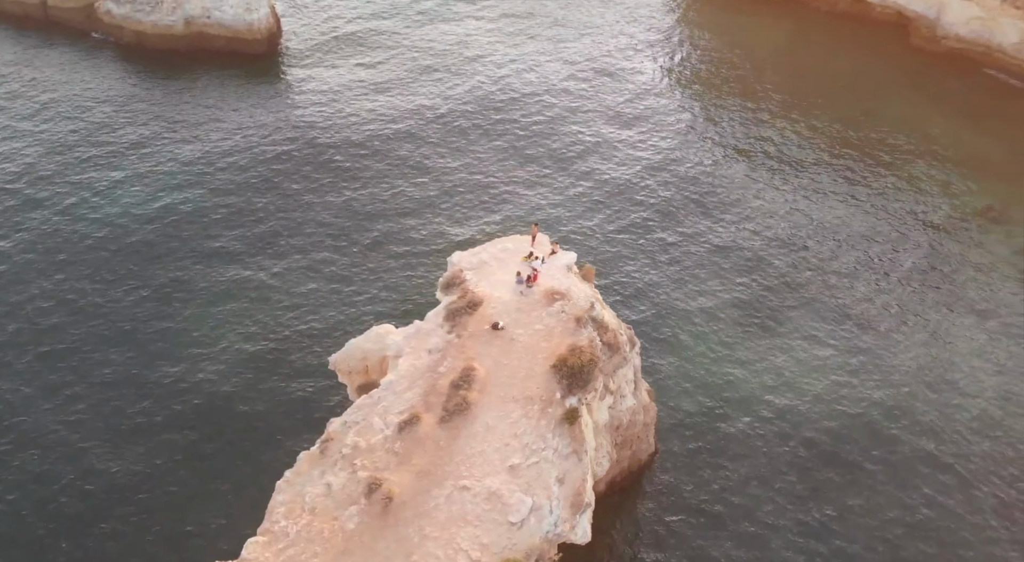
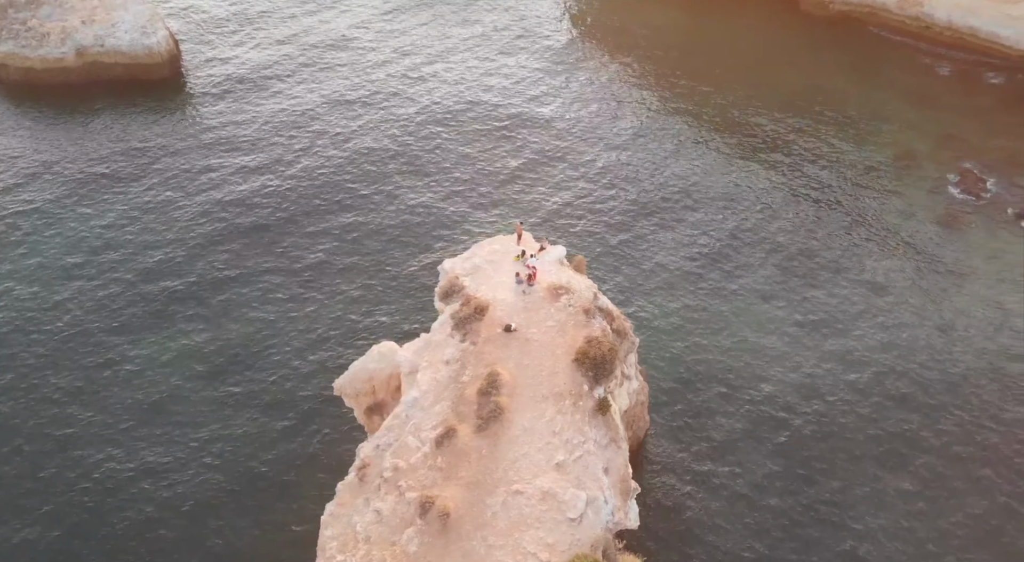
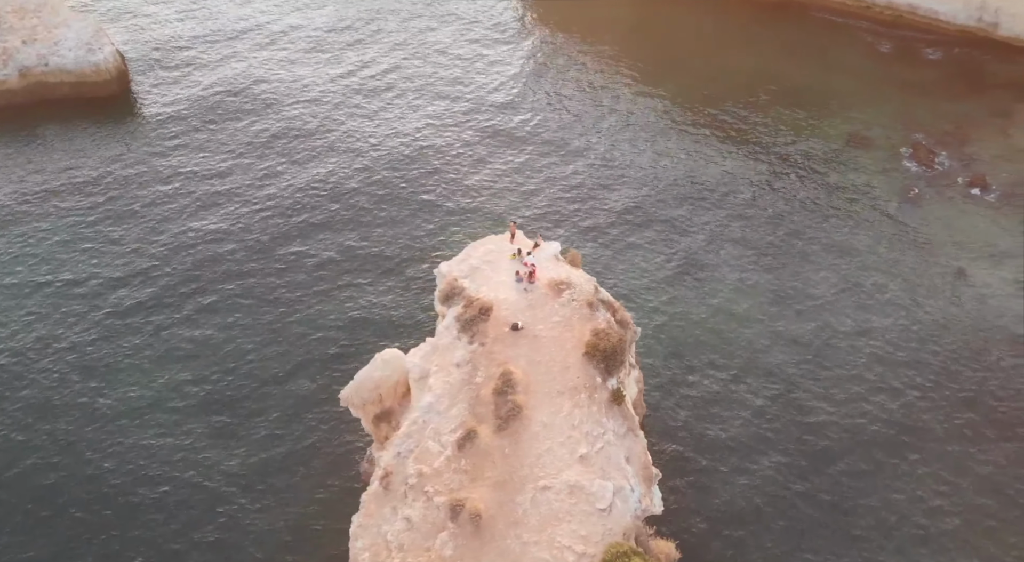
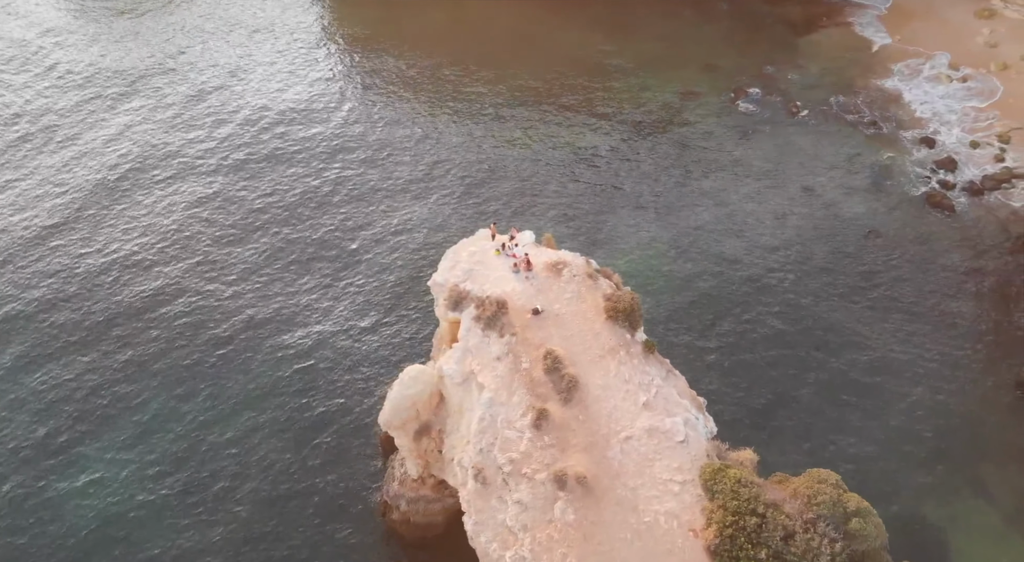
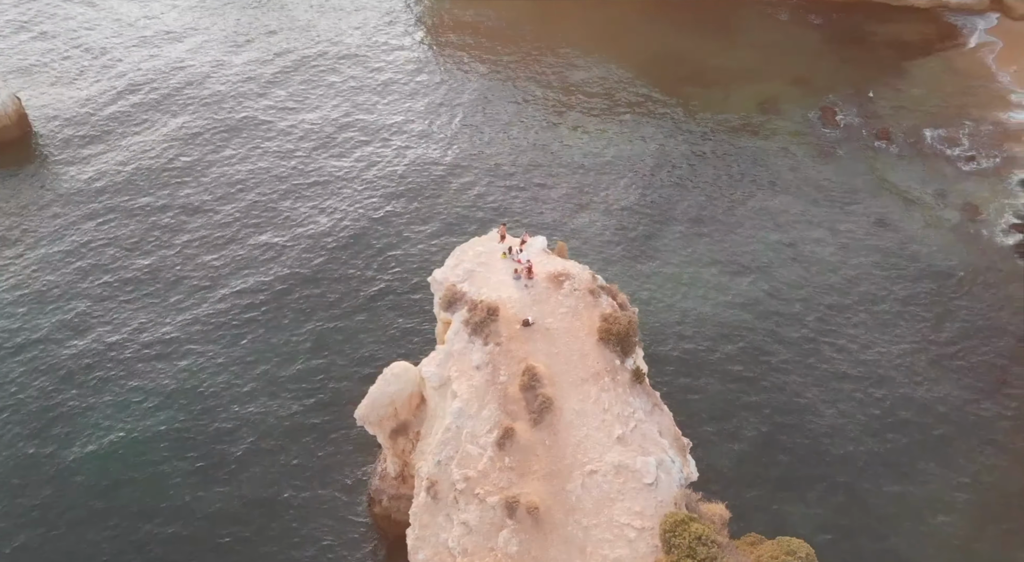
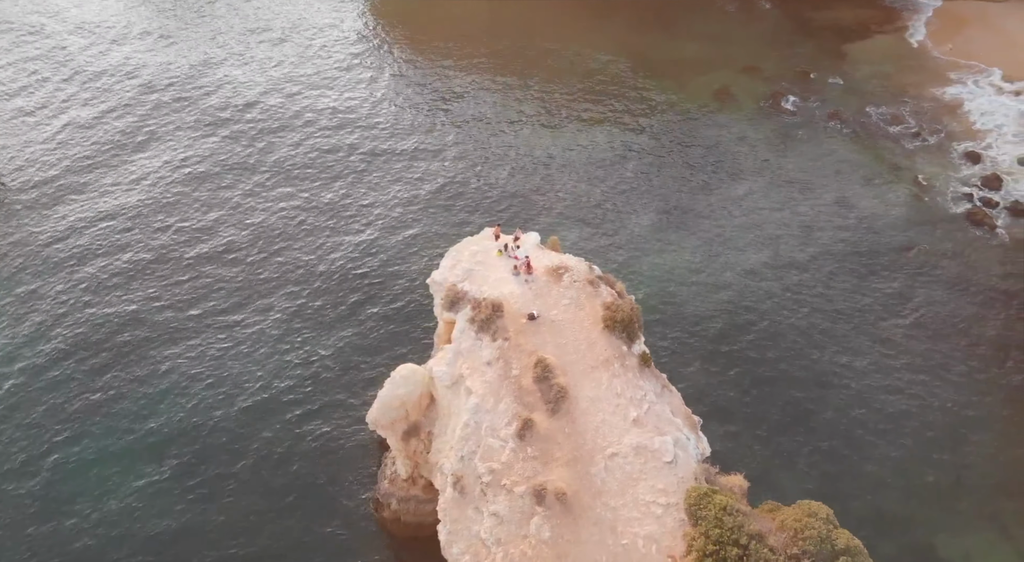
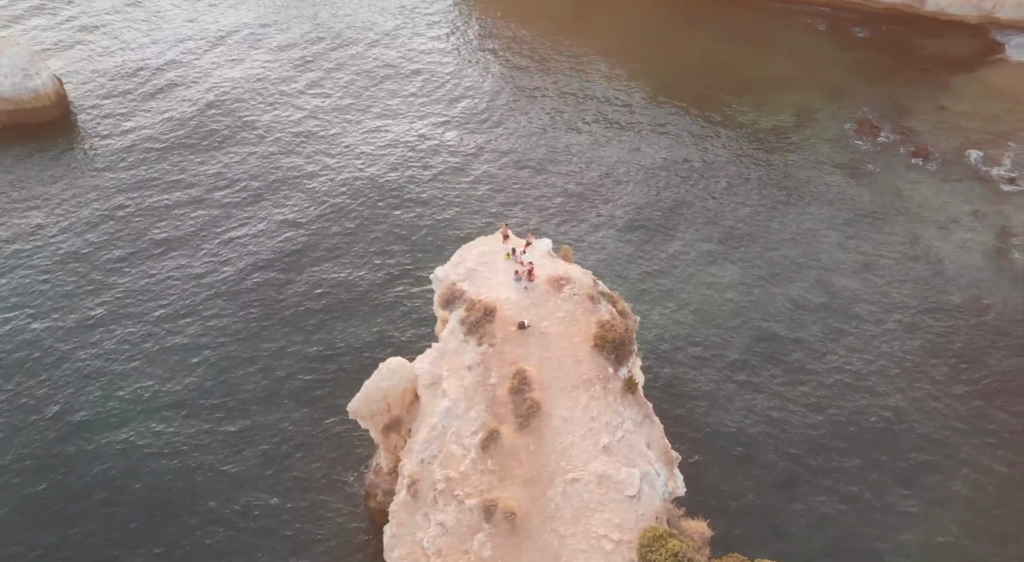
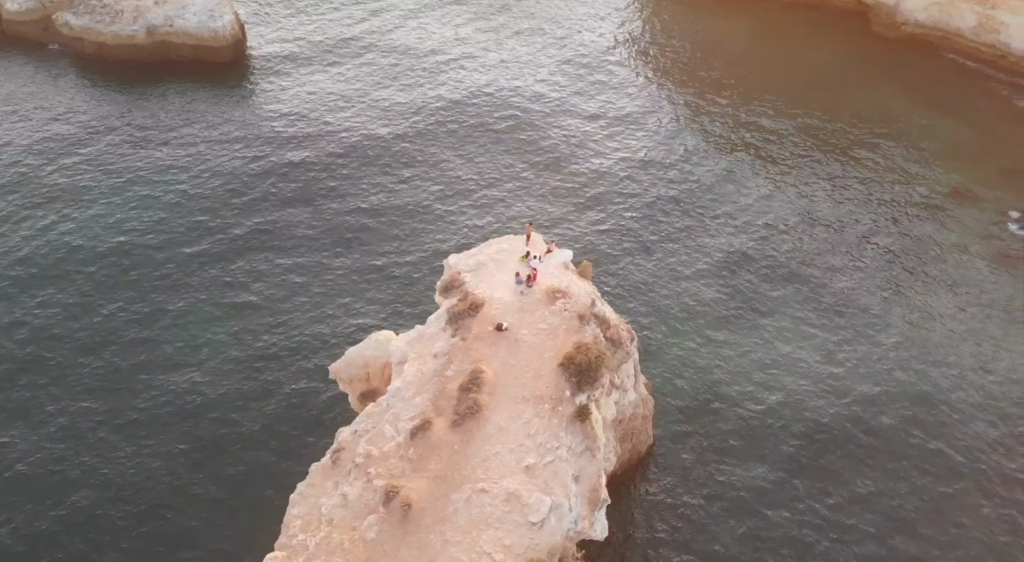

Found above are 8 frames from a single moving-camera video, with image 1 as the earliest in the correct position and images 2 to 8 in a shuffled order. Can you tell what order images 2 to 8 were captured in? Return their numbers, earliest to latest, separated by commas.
8, 2, 3, 7, 5, 6, 4
